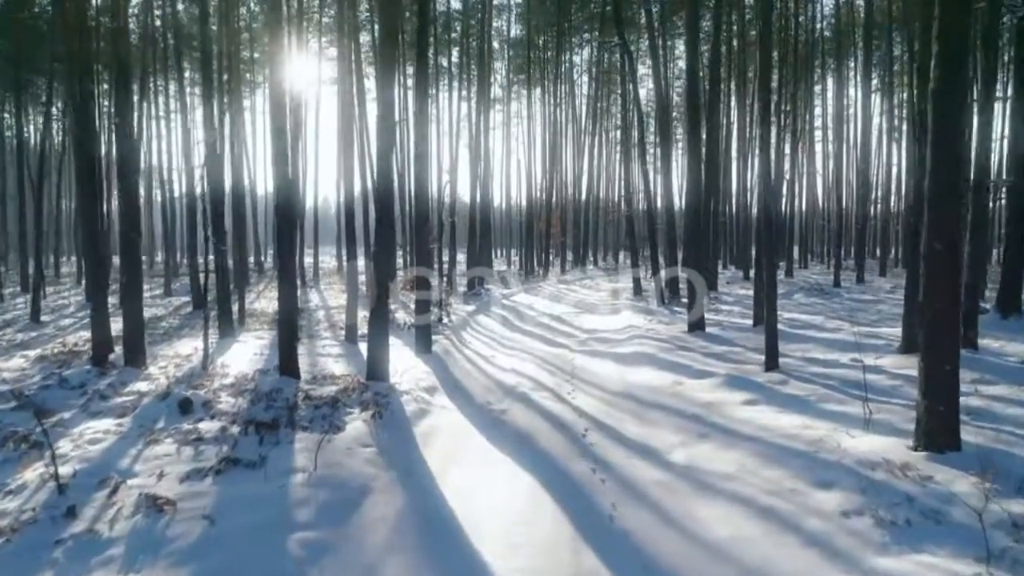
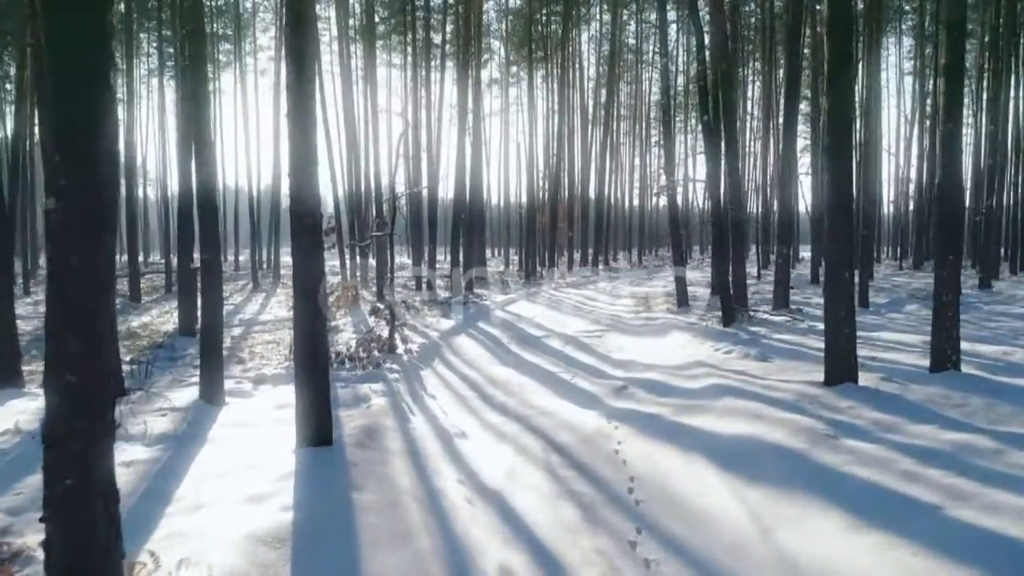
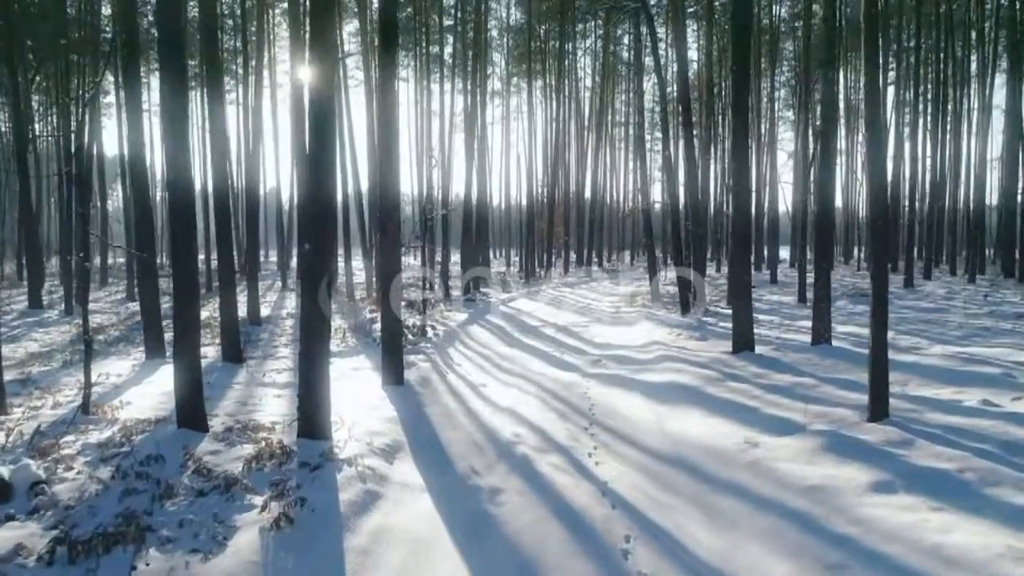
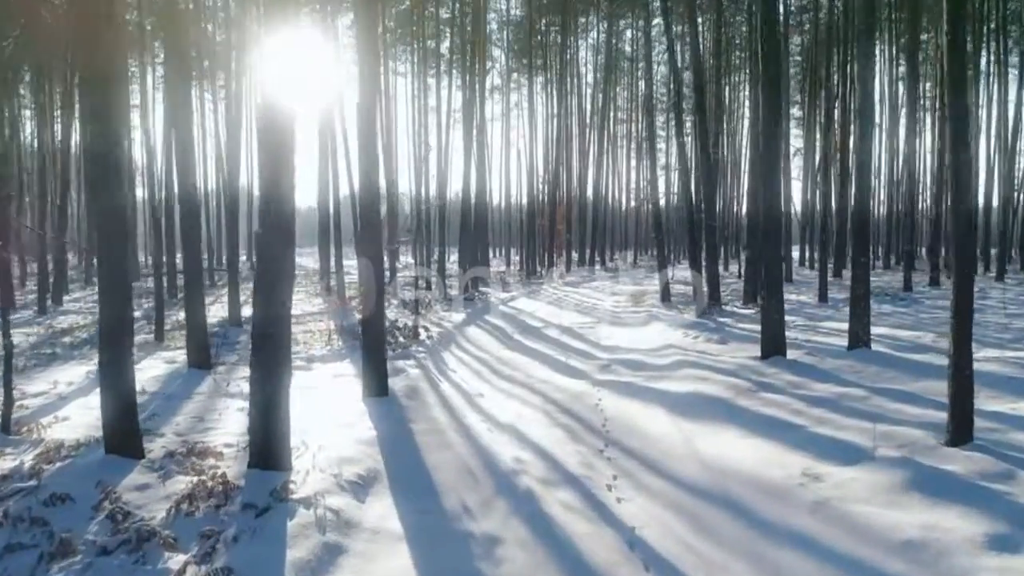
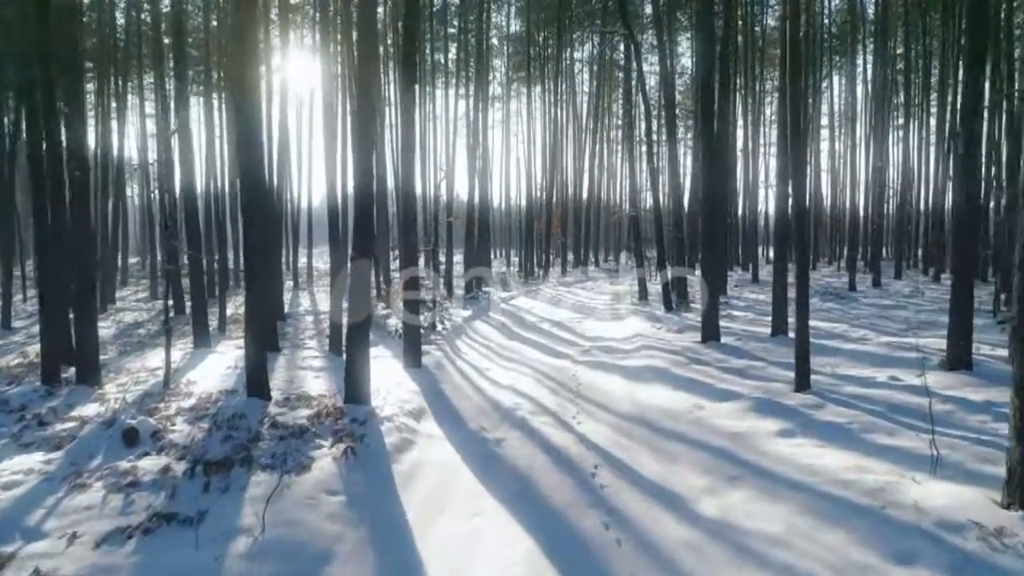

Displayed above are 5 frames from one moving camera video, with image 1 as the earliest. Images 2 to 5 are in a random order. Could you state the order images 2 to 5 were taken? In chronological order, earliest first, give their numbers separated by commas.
5, 3, 4, 2
